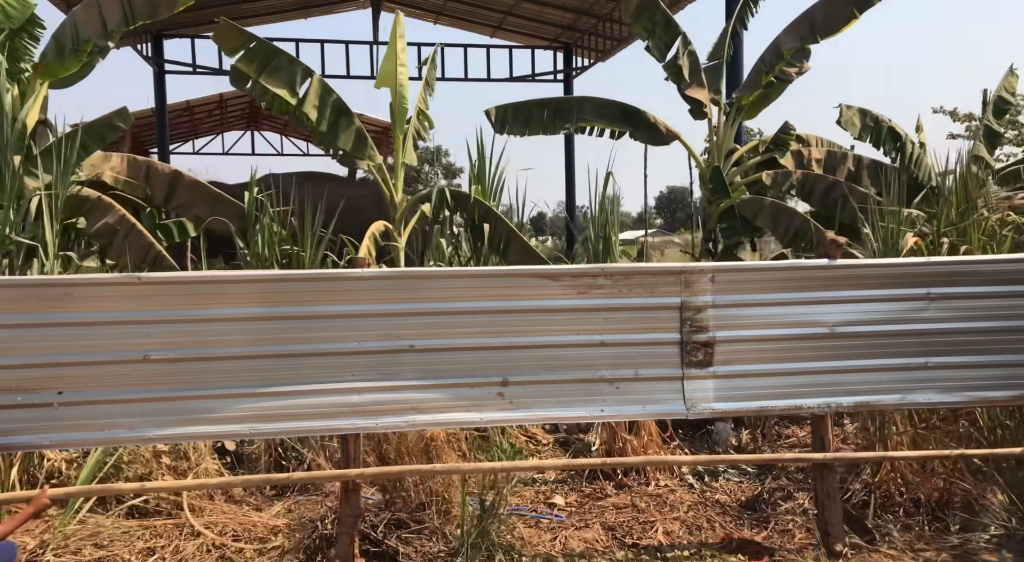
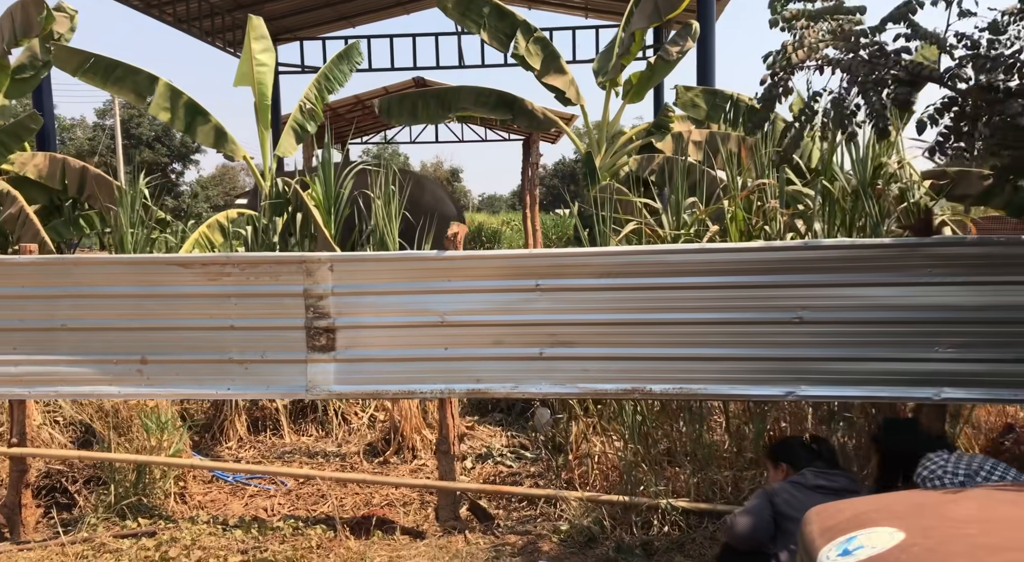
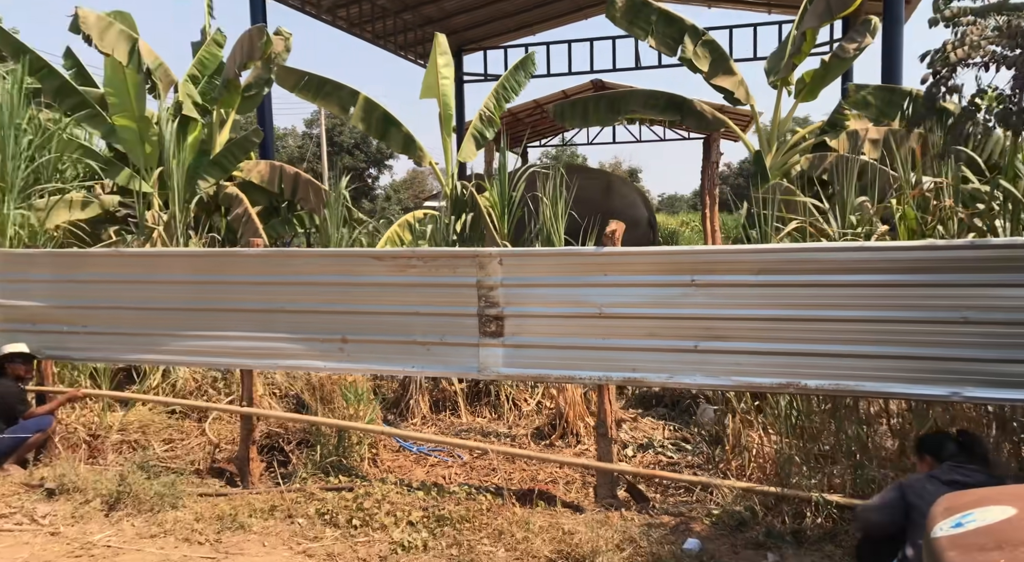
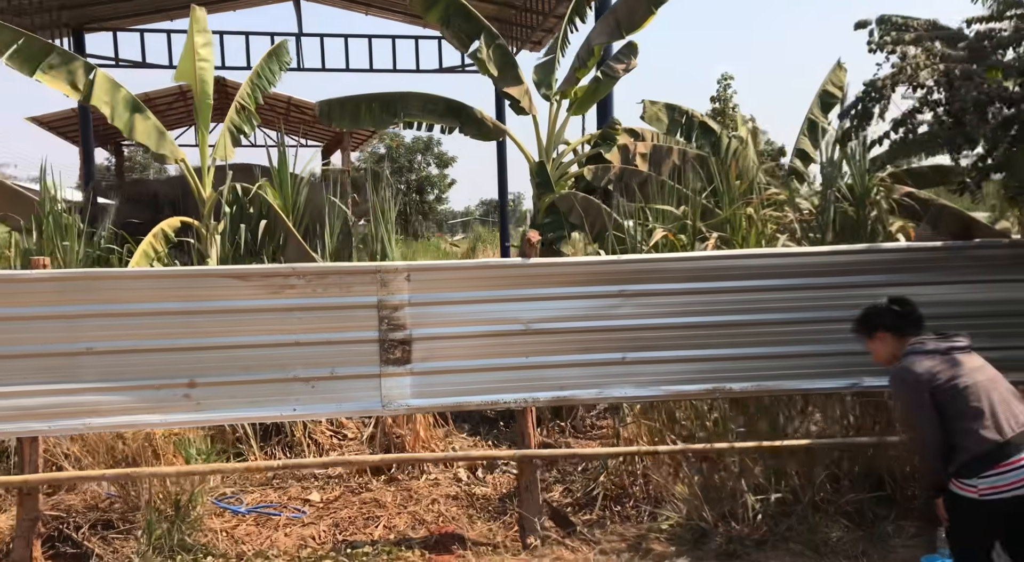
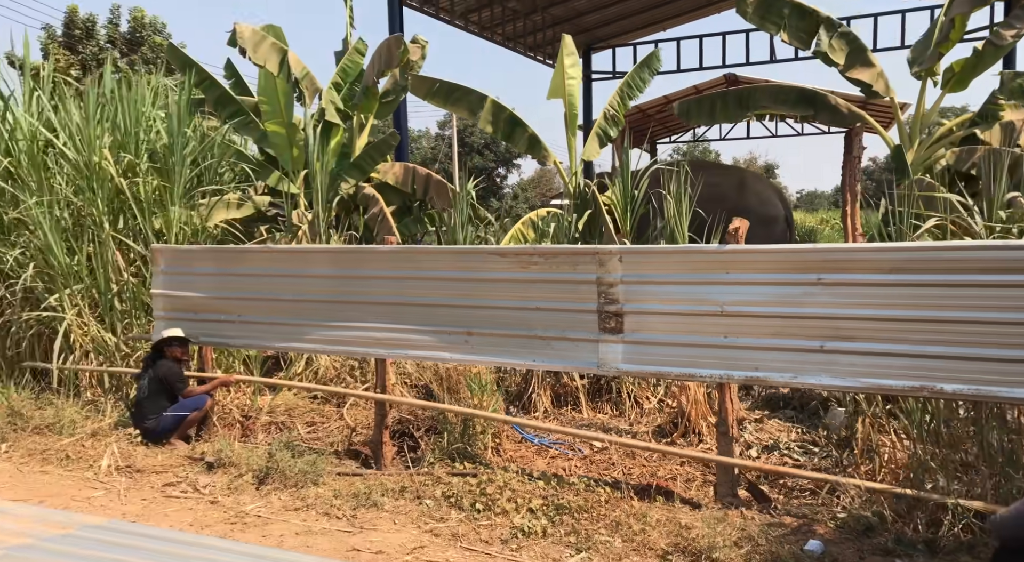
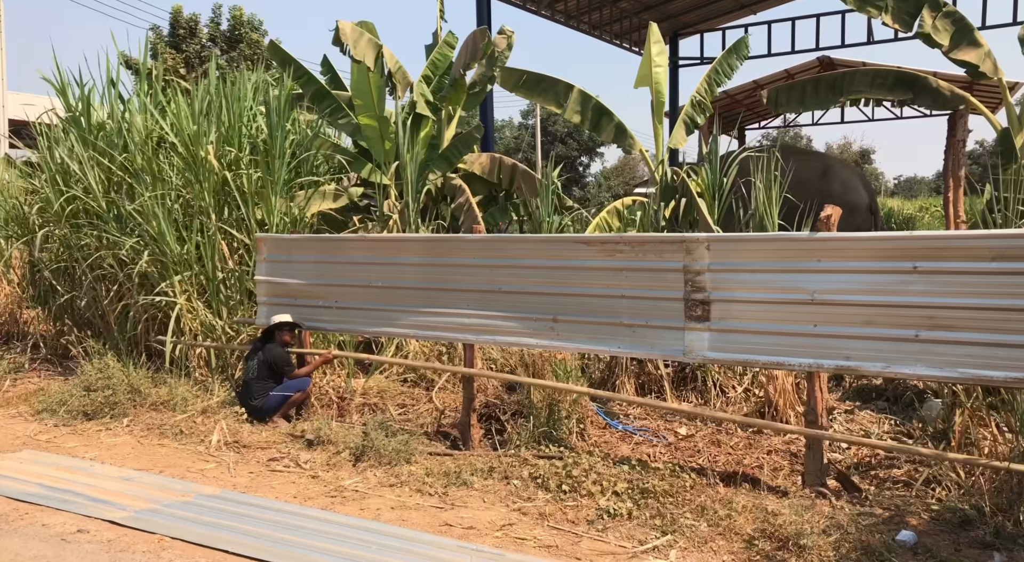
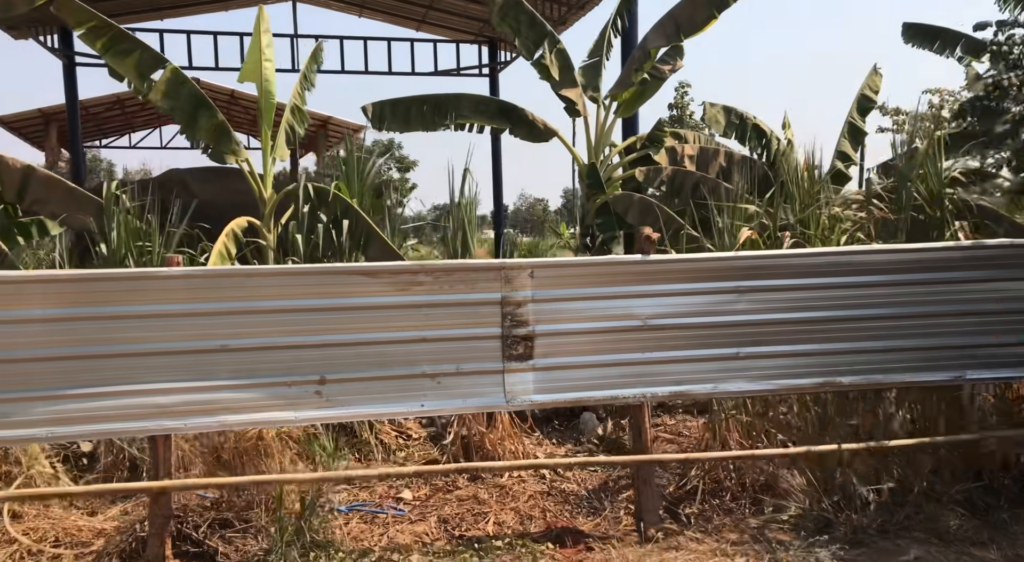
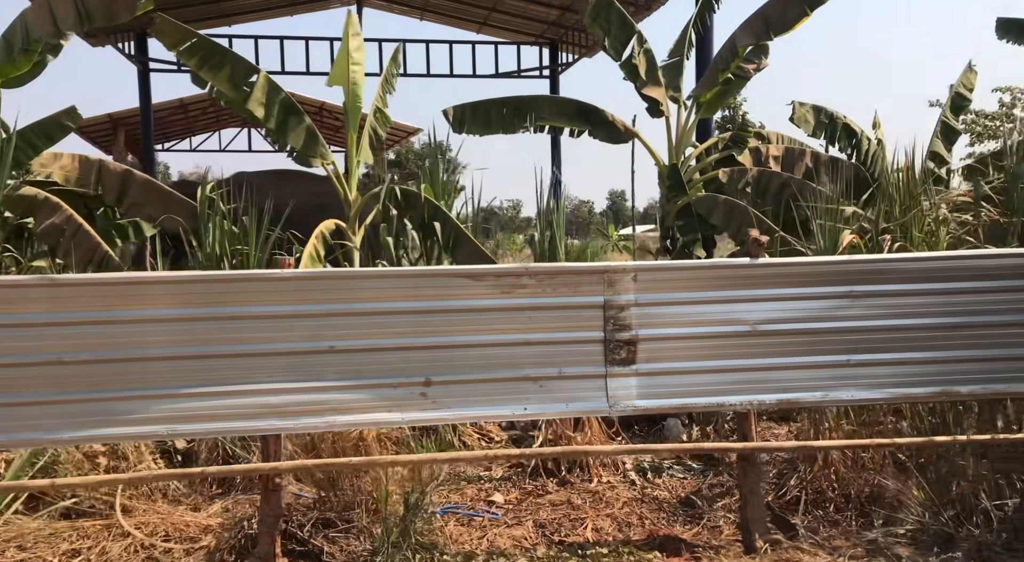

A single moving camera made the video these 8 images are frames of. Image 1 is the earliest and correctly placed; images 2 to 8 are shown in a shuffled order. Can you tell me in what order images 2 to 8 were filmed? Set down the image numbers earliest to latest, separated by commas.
8, 7, 4, 2, 3, 5, 6
